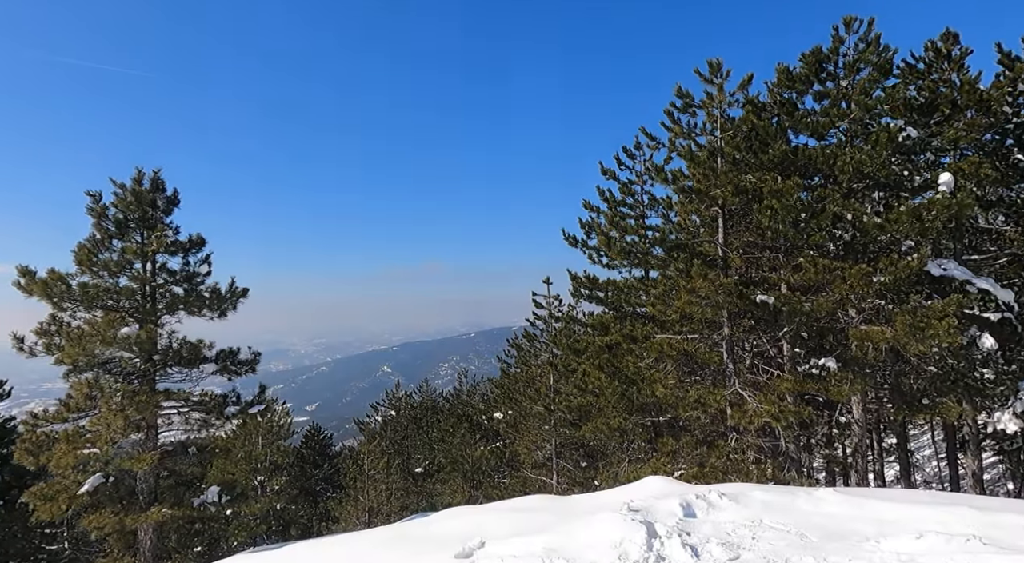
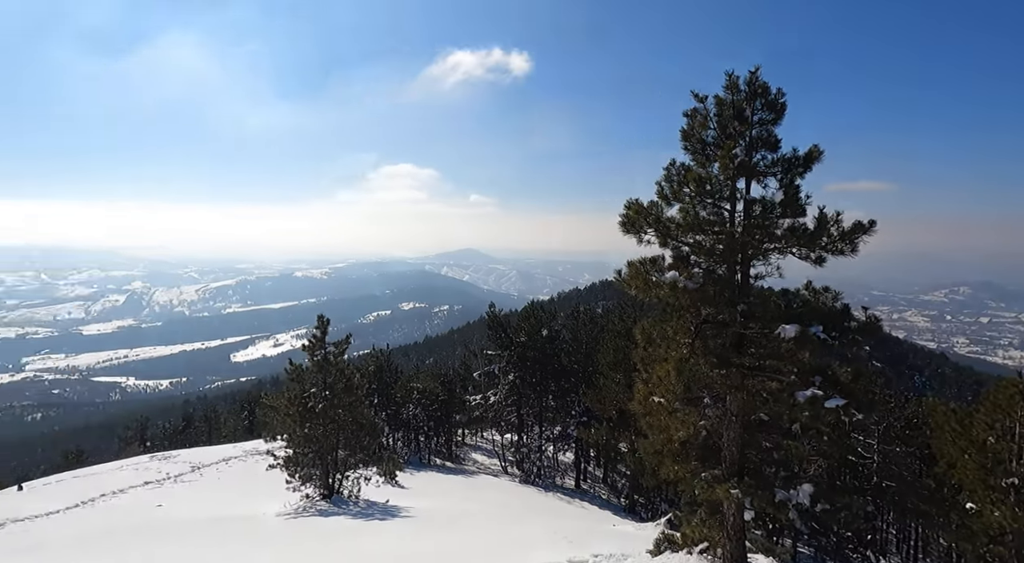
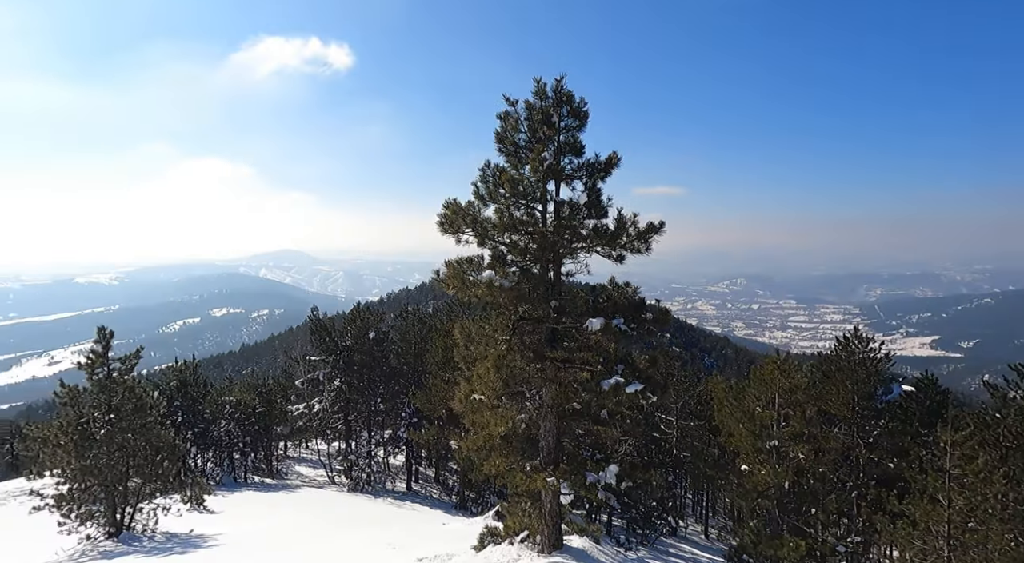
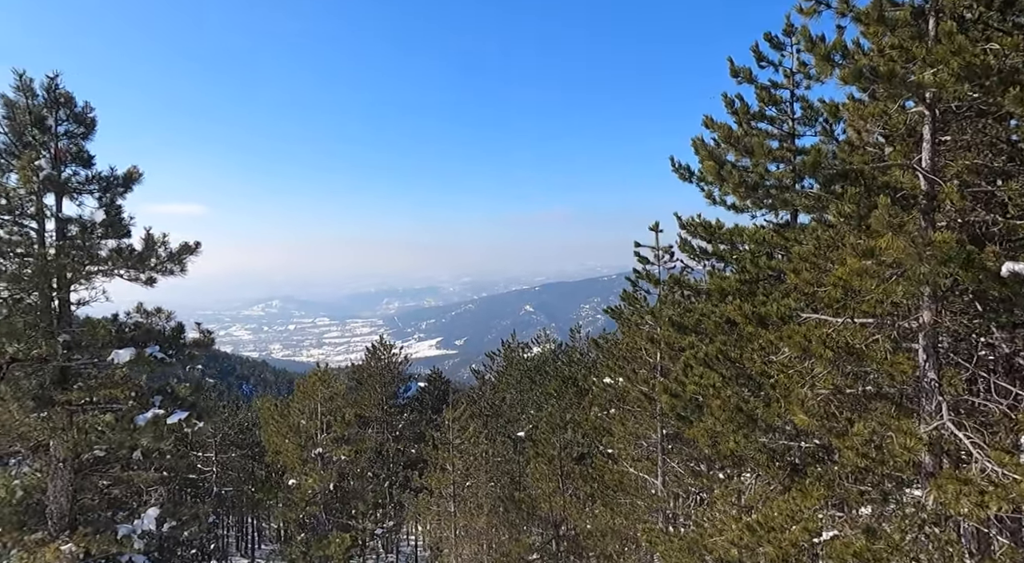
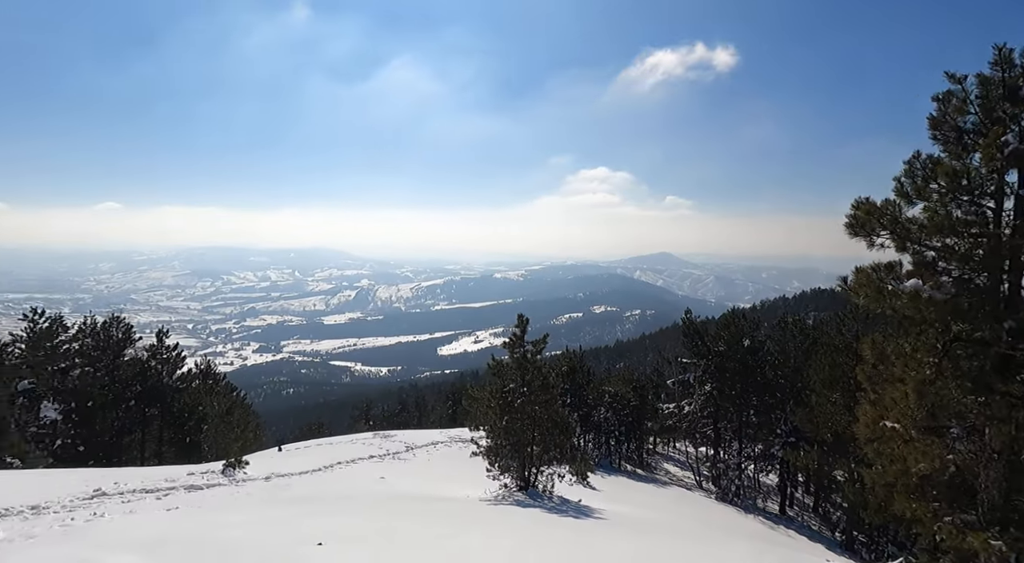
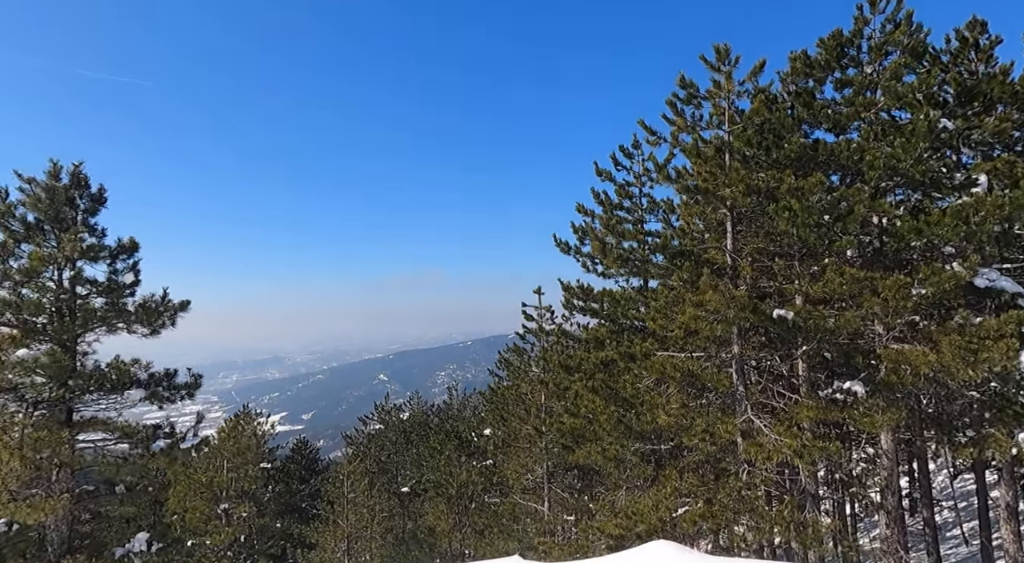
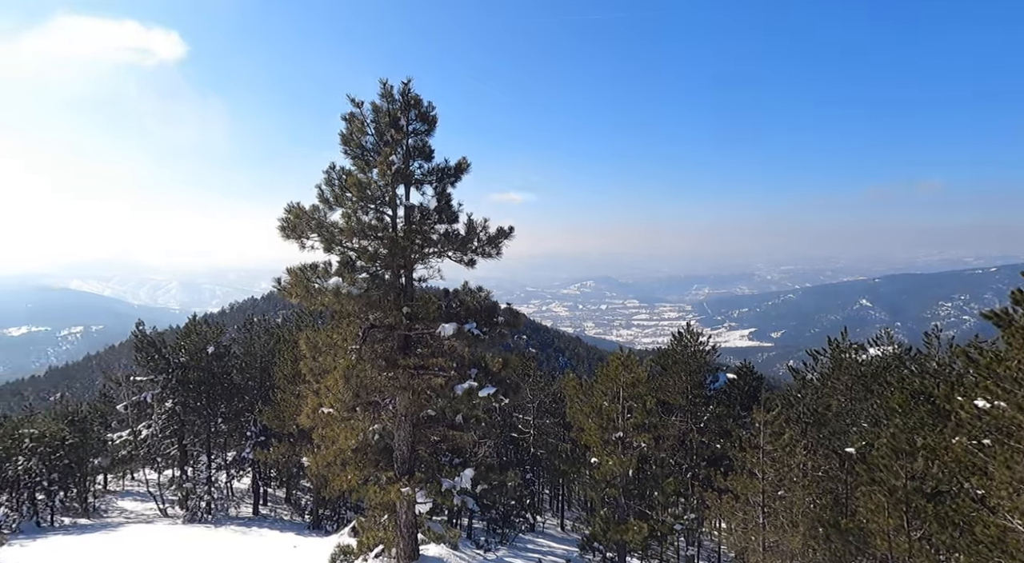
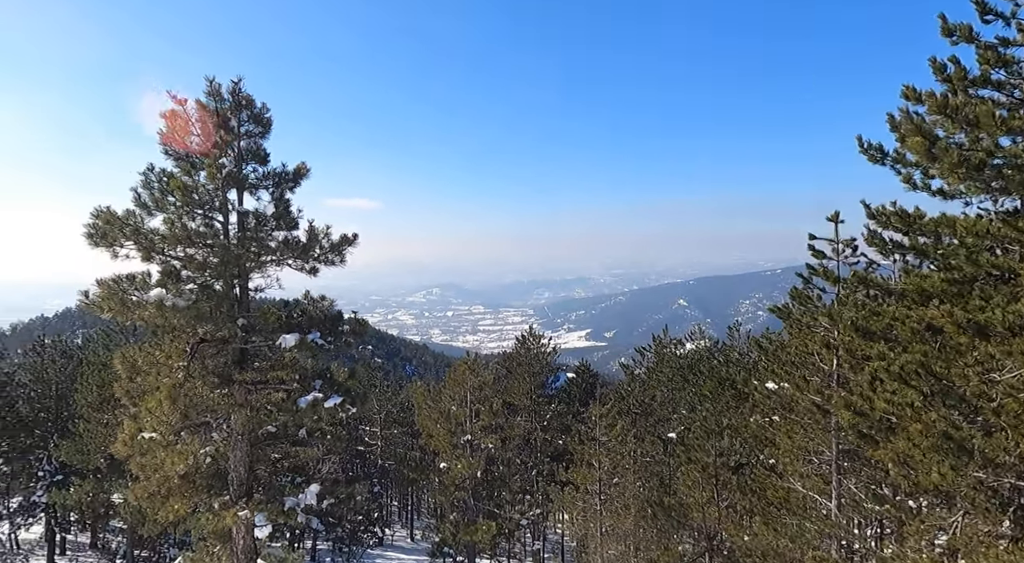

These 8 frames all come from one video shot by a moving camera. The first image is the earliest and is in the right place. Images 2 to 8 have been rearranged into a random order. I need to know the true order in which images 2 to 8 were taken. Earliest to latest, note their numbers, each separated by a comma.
6, 4, 8, 7, 3, 2, 5
